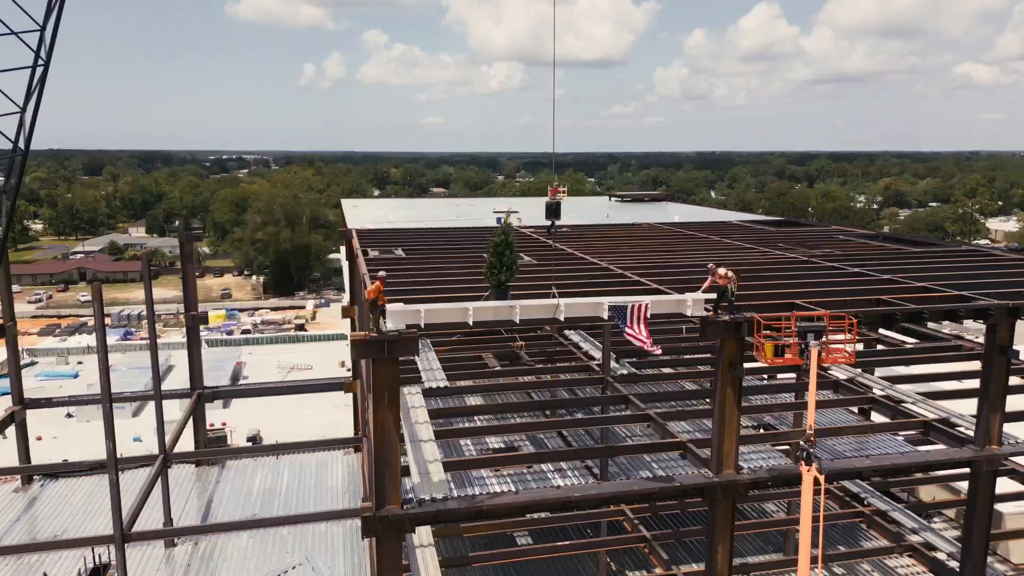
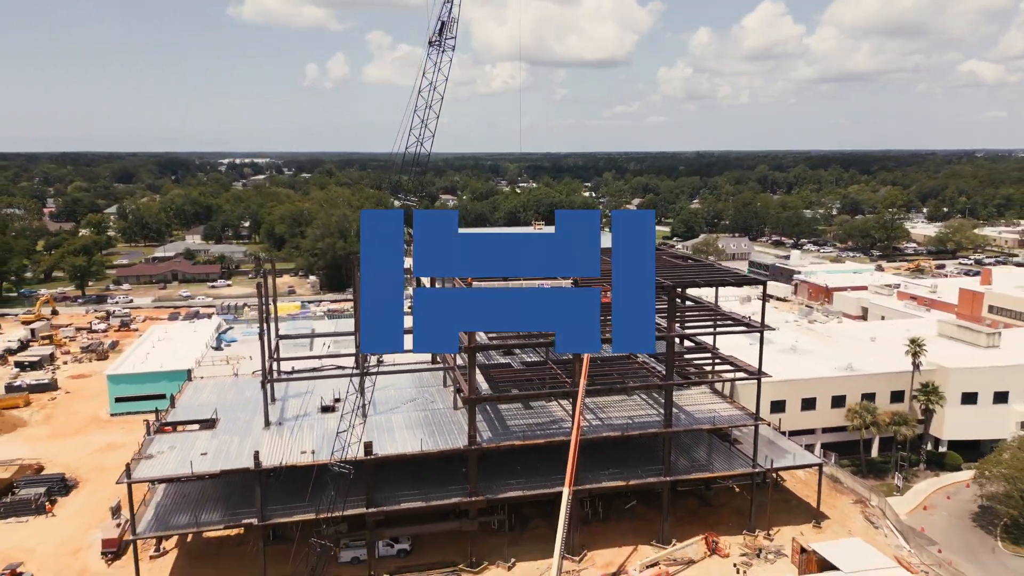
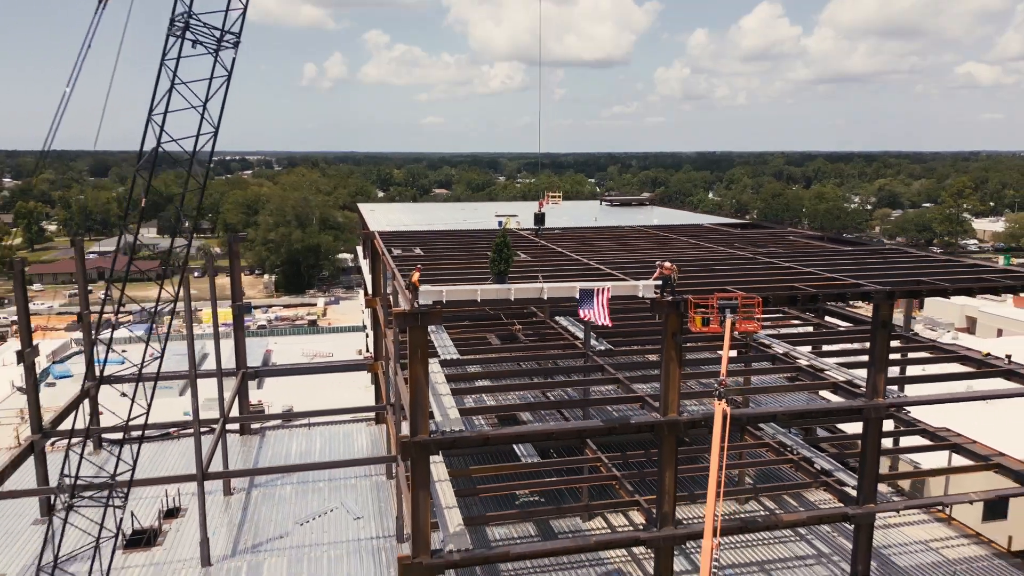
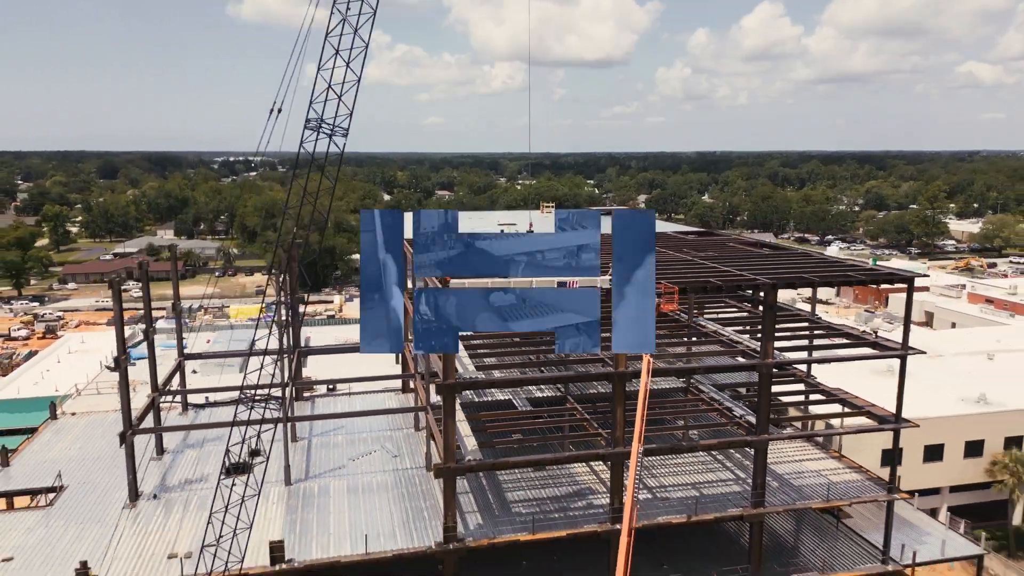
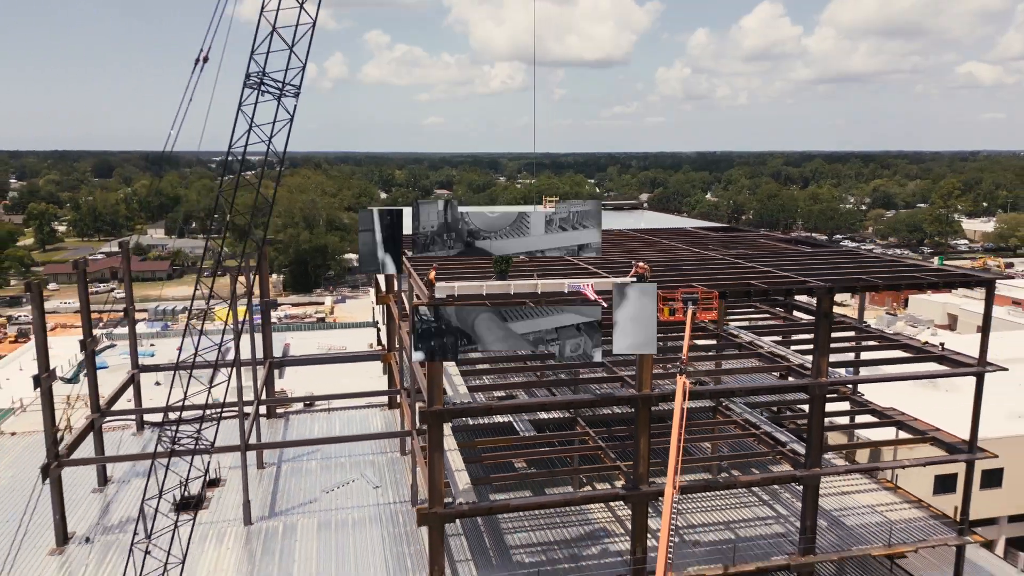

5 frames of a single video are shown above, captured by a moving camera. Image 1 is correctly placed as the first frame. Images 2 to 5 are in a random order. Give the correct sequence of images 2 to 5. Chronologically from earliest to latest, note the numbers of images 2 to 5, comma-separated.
3, 5, 4, 2
